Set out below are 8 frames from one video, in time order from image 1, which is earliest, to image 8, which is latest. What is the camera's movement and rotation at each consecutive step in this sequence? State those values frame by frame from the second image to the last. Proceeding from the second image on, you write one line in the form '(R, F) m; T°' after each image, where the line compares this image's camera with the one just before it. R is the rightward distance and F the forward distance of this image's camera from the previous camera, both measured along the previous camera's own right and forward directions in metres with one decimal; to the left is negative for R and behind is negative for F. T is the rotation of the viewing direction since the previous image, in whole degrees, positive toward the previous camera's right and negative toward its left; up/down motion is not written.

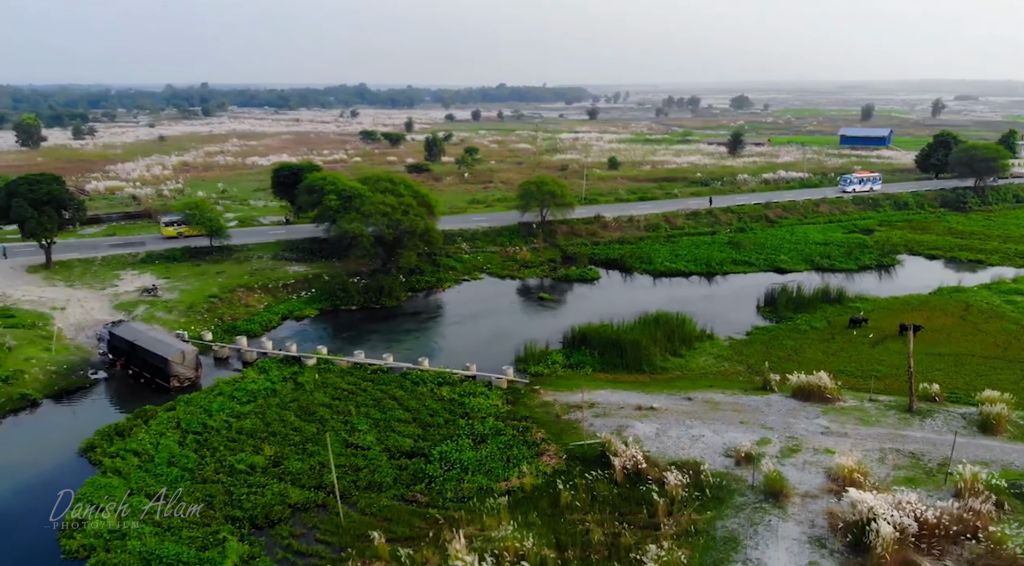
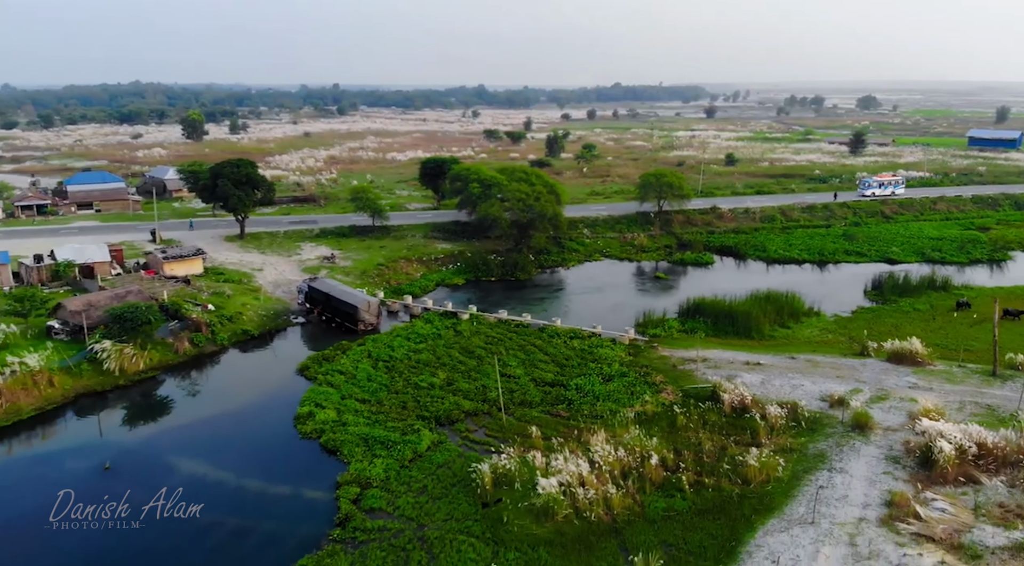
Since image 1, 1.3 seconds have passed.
(-0.4, -2.6) m; -8°
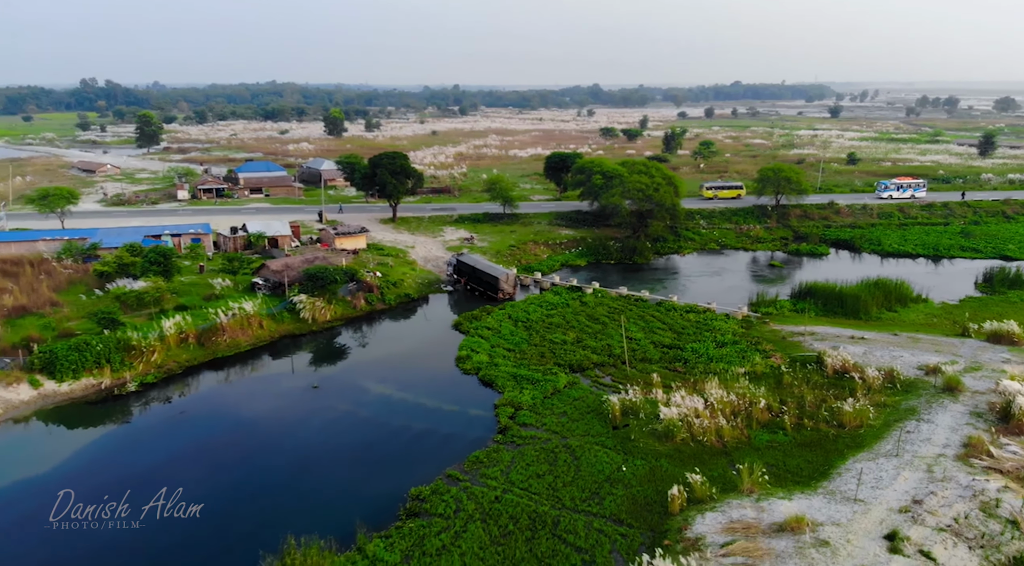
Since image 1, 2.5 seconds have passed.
(-0.4, -2.5) m; -8°
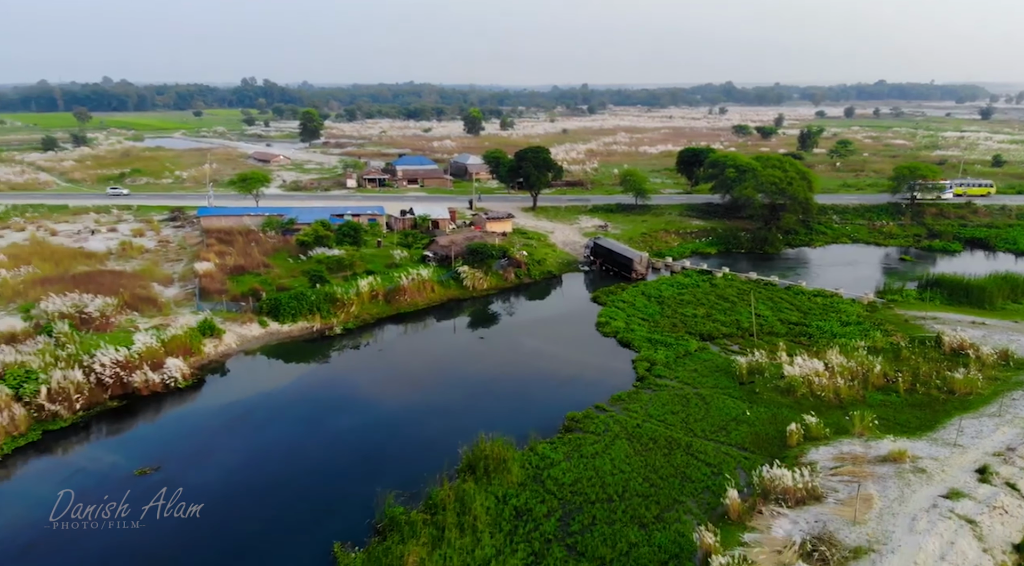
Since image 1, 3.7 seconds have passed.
(-0.5, -2.6) m; -9°
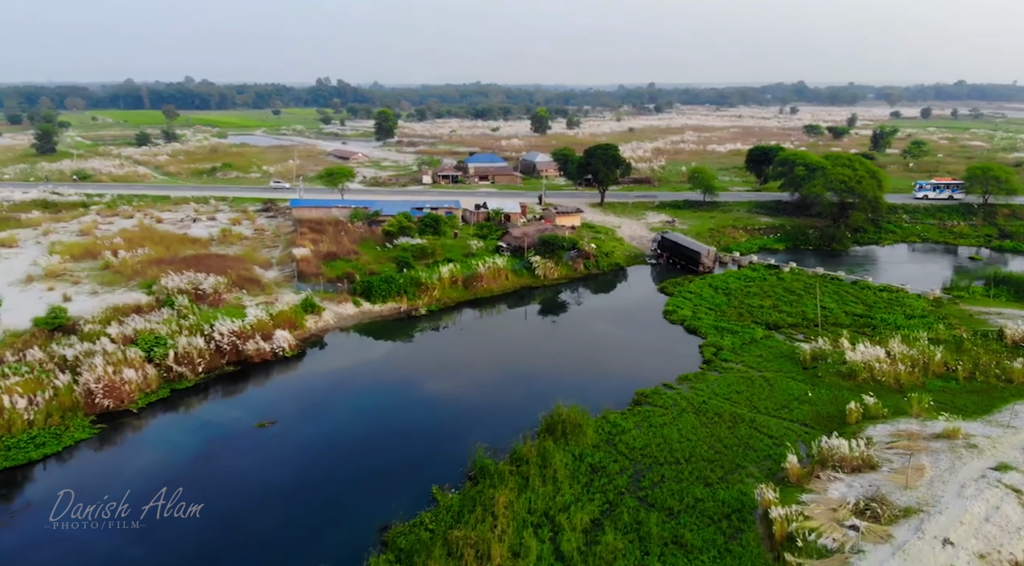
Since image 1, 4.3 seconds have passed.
(-0.3, -1.3) m; -5°
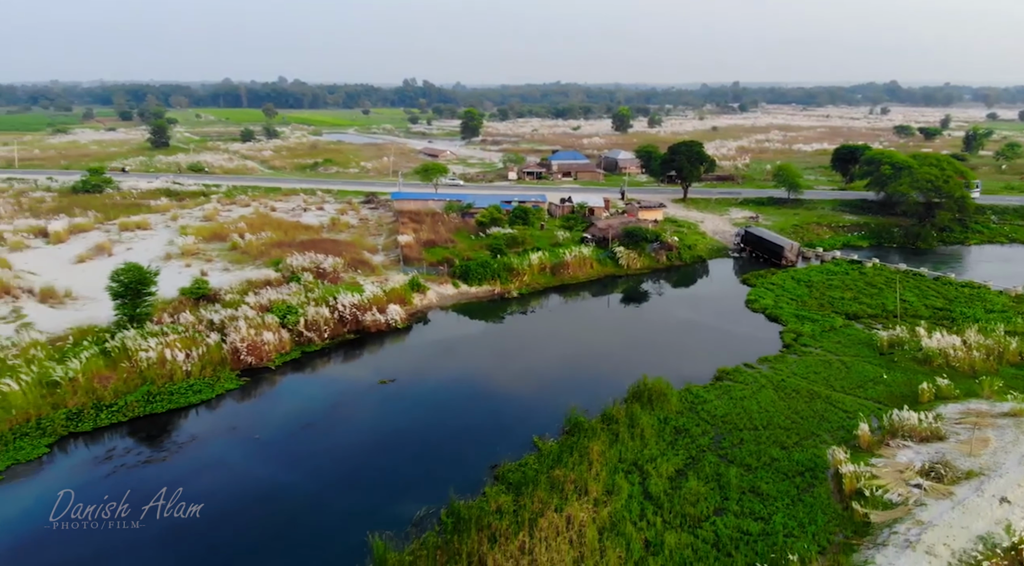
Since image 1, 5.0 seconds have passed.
(-0.4, -1.7) m; -6°
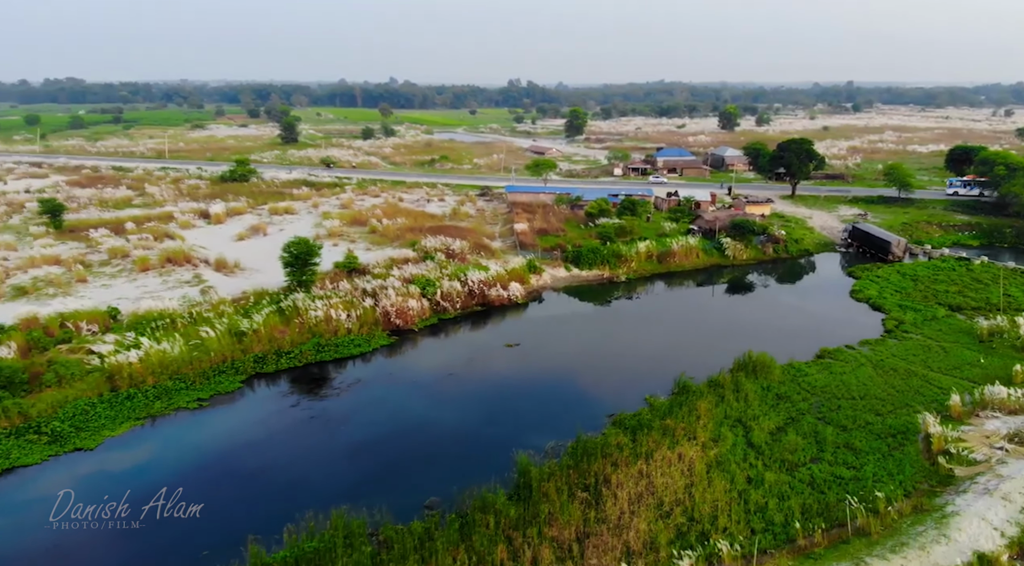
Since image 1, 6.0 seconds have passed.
(-0.5, -2.2) m; -7°
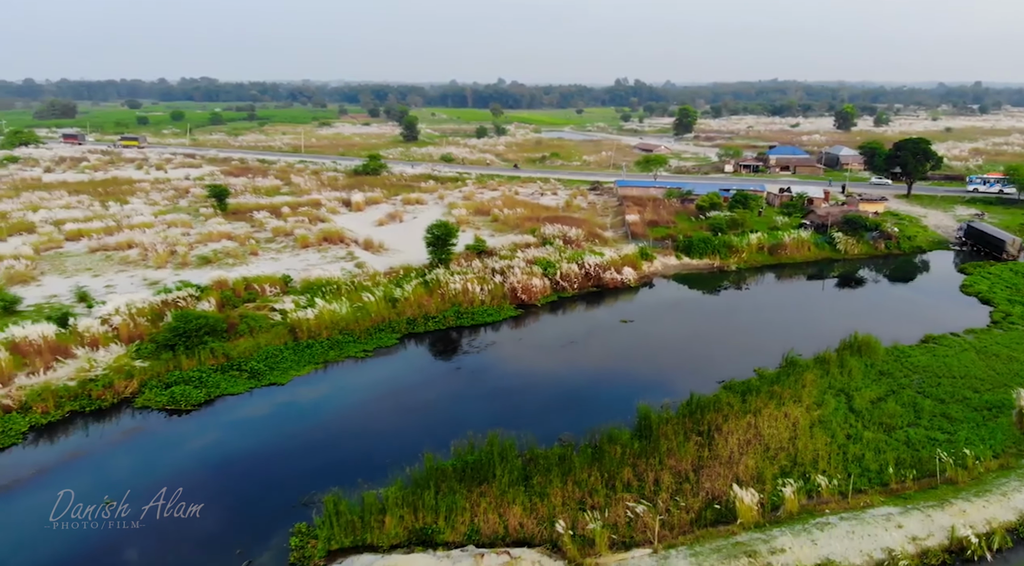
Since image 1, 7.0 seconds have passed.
(-0.6, -2.5) m; -8°
